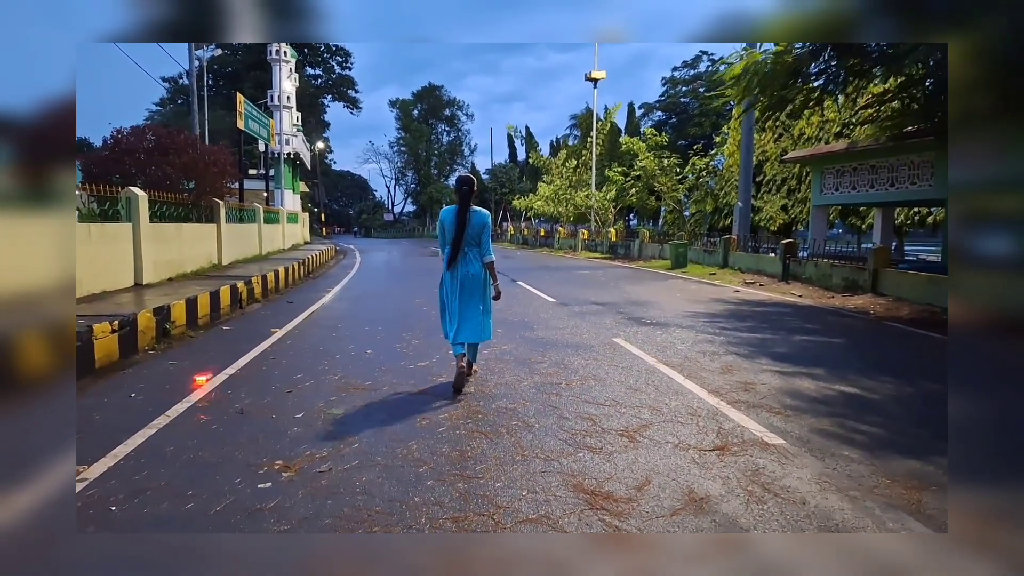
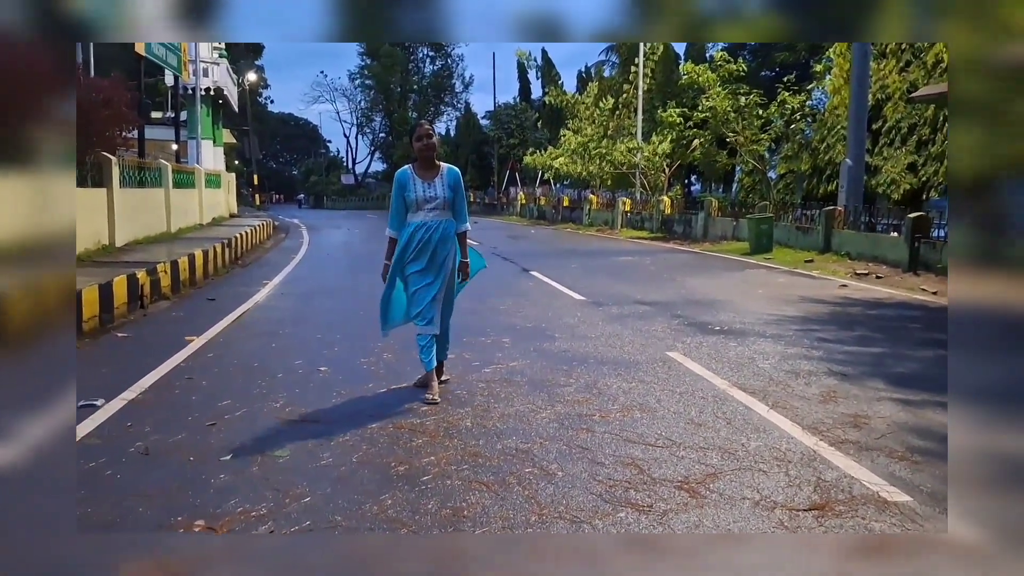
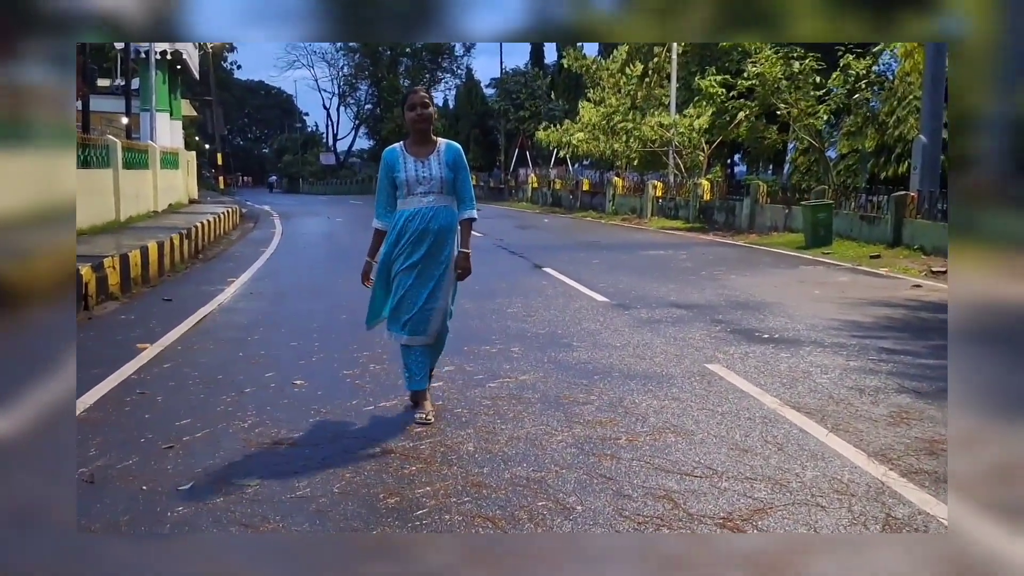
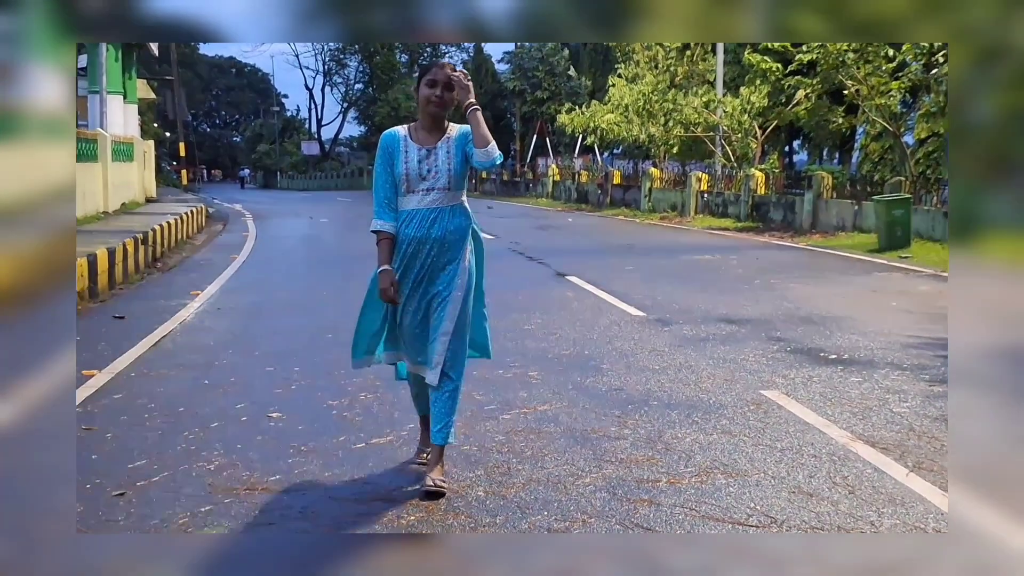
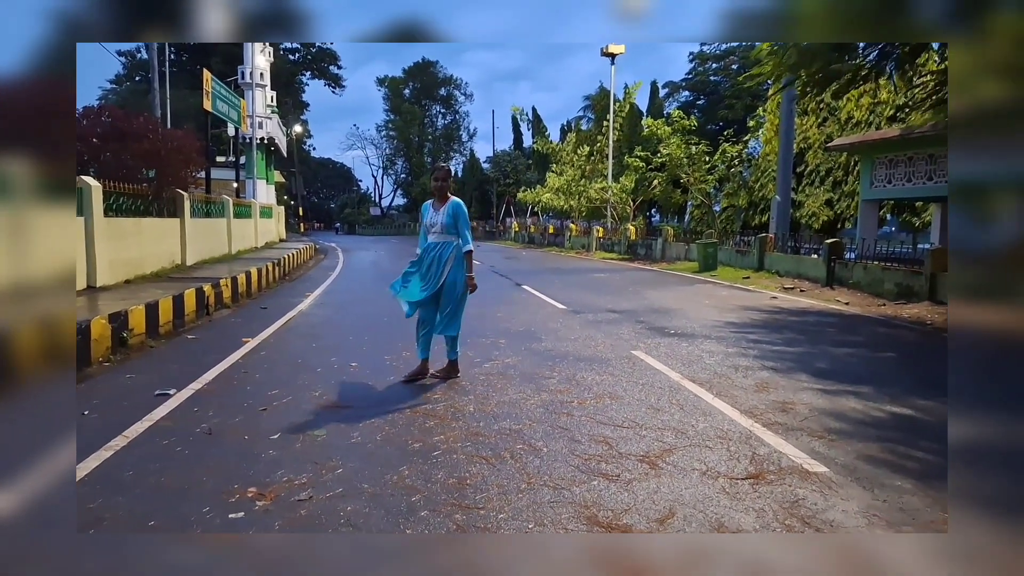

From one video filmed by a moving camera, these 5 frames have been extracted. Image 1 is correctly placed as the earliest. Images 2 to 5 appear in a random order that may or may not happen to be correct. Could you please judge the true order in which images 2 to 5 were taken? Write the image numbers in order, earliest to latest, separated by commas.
5, 2, 3, 4
